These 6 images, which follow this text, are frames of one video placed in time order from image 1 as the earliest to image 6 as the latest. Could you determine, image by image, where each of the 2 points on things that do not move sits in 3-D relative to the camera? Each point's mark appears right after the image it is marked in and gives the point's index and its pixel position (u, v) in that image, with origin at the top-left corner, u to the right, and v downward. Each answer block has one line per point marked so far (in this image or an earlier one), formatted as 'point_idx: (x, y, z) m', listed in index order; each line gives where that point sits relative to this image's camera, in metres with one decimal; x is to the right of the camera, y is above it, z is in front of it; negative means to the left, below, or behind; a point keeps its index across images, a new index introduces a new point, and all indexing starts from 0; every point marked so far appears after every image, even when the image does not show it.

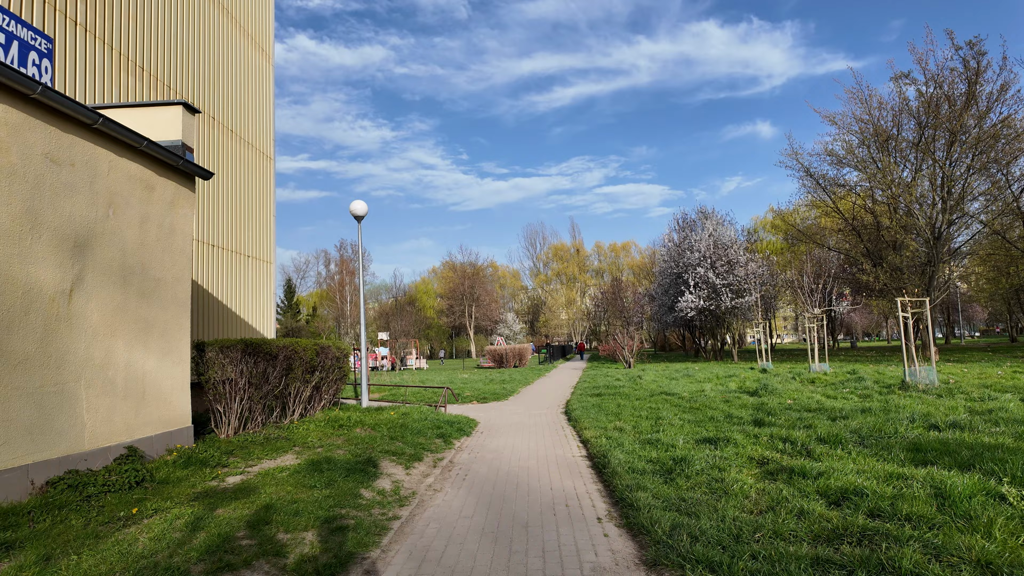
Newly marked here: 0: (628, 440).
0: (+1.4, -1.9, +7.0) m
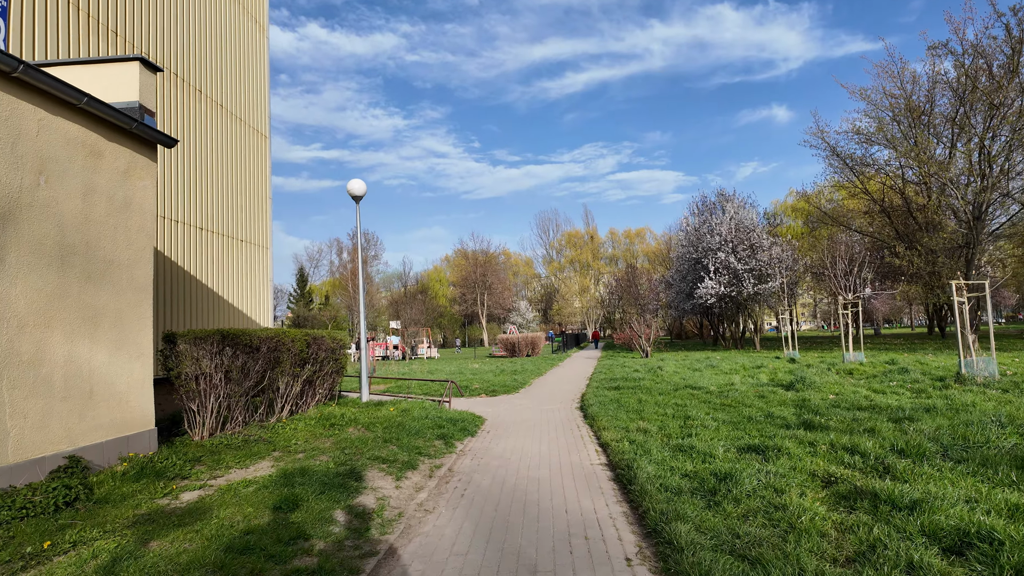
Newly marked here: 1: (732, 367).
0: (+1.5, -1.7, +6.0) m
1: (+5.8, -2.1, +14.9) m
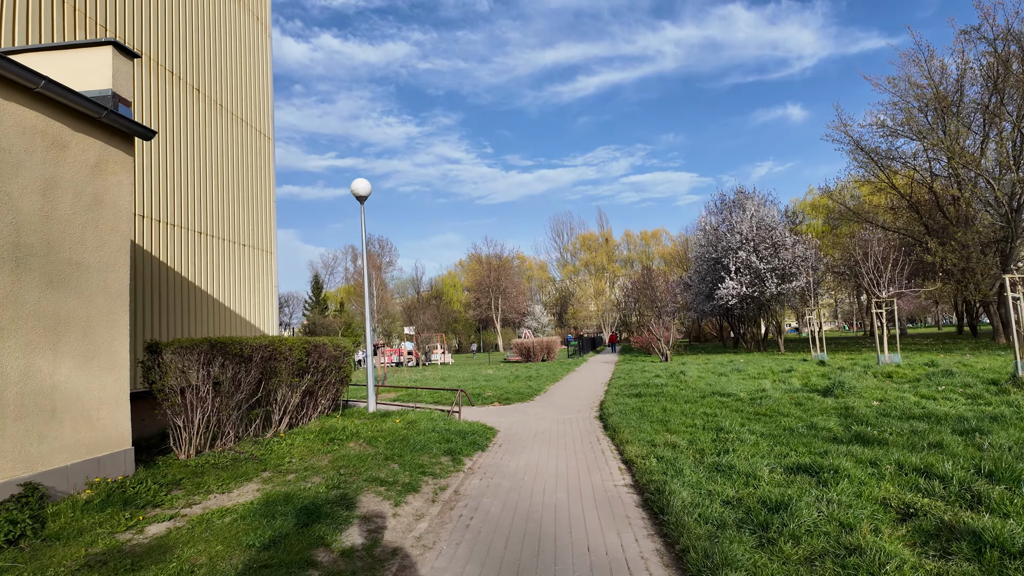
0: (+1.6, -1.6, +5.3) m
1: (+6.1, -2.1, +14.1) m
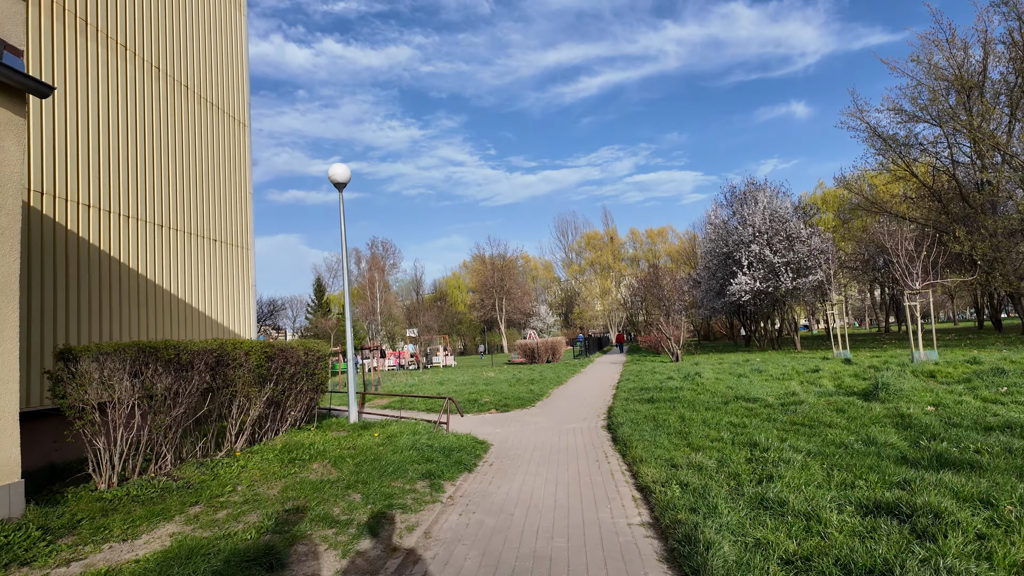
0: (+1.5, -1.5, +4.1) m
1: (+6.1, -1.9, +12.9) m
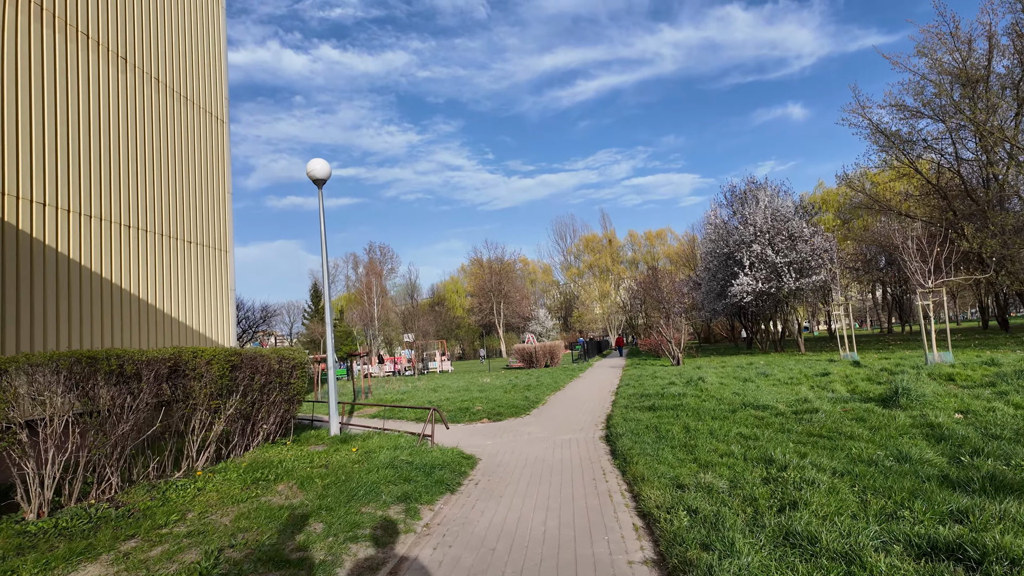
0: (+1.4, -1.5, +3.5) m
1: (+5.9, -1.9, +12.2) m
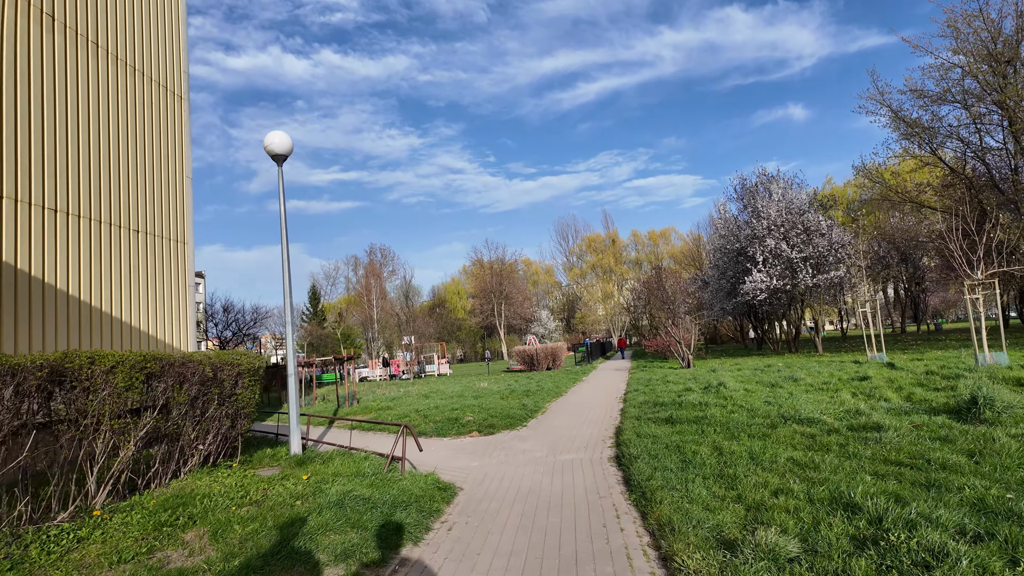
0: (+1.3, -1.3, +2.1) m
1: (+5.8, -1.7, +10.8) m
